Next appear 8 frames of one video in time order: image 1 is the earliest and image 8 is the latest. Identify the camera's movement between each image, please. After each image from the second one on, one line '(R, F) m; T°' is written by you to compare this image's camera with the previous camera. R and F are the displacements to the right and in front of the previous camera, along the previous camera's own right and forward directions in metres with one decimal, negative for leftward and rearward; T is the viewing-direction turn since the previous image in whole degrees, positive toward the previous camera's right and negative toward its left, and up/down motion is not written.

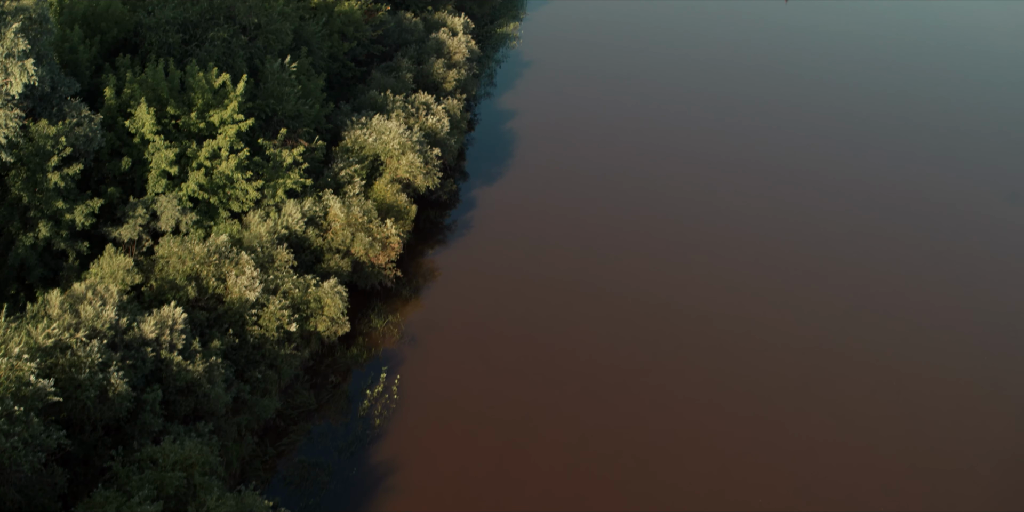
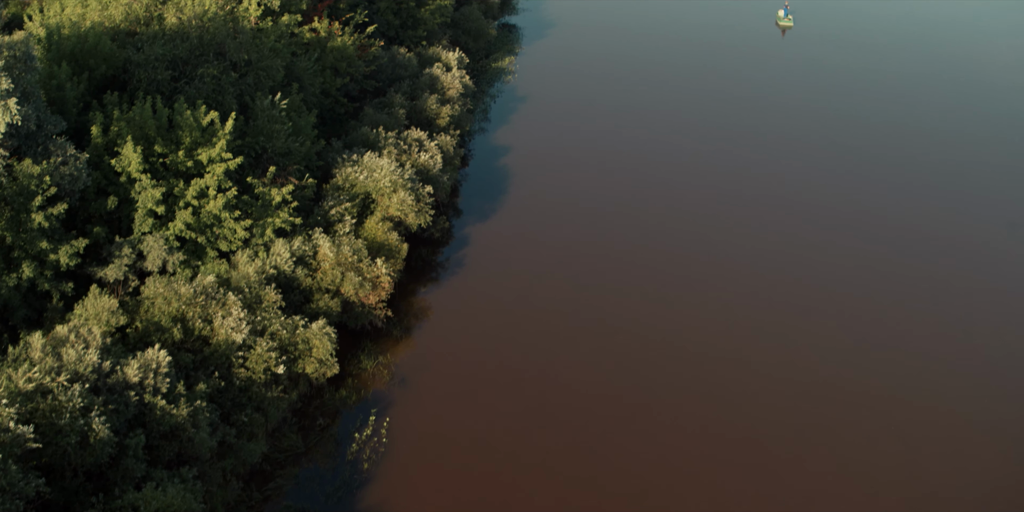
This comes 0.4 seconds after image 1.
(+0.1, +0.3) m; 0°
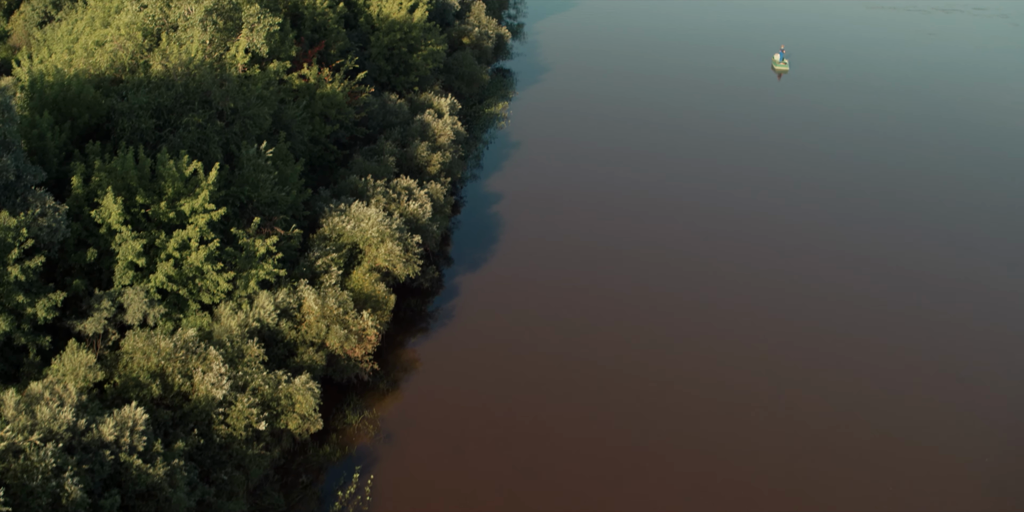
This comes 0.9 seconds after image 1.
(+0.2, +0.5) m; 0°
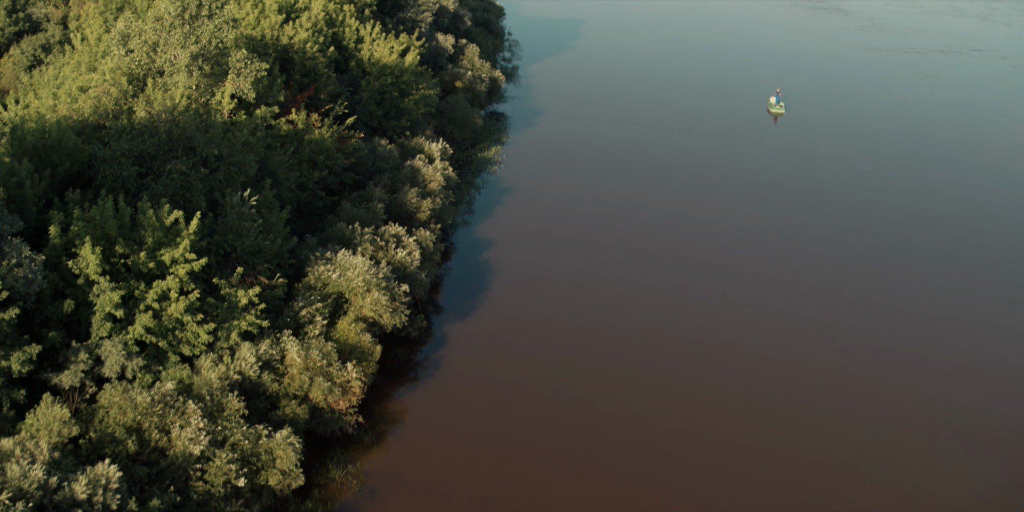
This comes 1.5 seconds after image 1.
(+0.2, +0.5) m; 0°
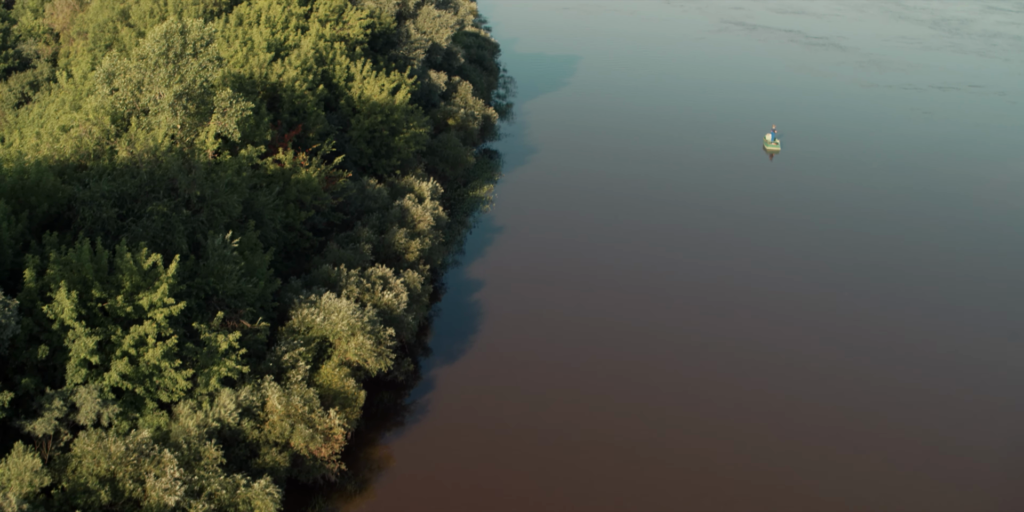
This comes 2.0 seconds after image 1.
(+0.2, +0.5) m; 0°
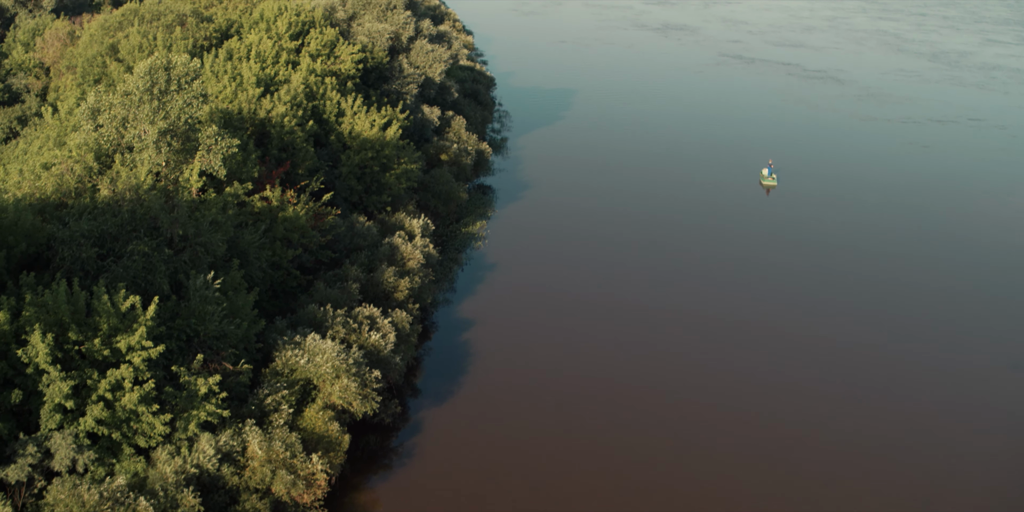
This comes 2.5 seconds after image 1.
(+0.2, +0.5) m; 0°
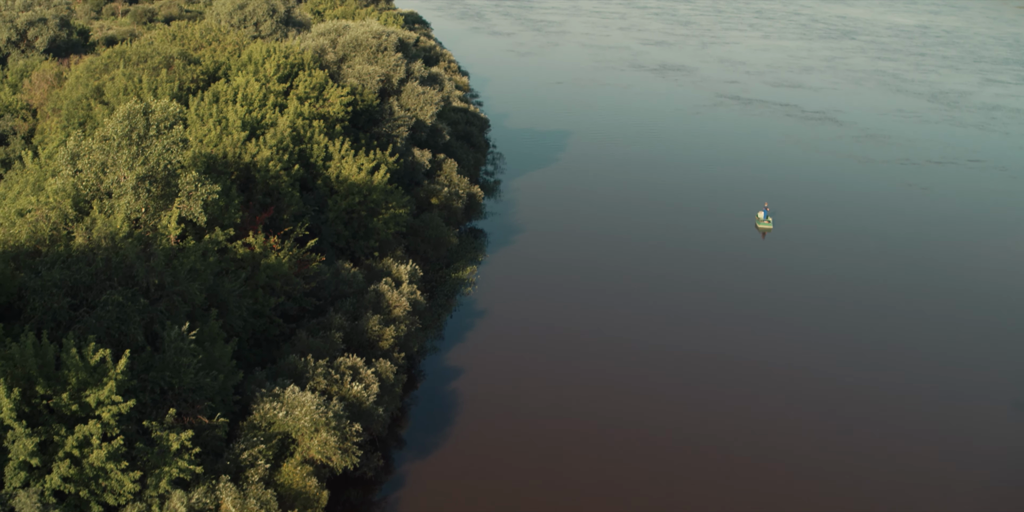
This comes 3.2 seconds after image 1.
(+0.3, +0.6) m; 0°
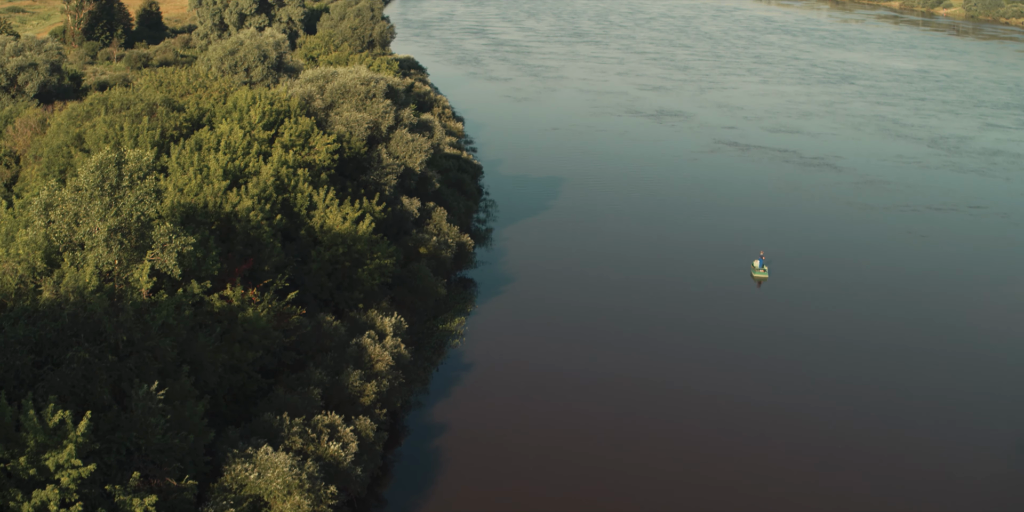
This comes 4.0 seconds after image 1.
(+0.3, +0.8) m; 0°
